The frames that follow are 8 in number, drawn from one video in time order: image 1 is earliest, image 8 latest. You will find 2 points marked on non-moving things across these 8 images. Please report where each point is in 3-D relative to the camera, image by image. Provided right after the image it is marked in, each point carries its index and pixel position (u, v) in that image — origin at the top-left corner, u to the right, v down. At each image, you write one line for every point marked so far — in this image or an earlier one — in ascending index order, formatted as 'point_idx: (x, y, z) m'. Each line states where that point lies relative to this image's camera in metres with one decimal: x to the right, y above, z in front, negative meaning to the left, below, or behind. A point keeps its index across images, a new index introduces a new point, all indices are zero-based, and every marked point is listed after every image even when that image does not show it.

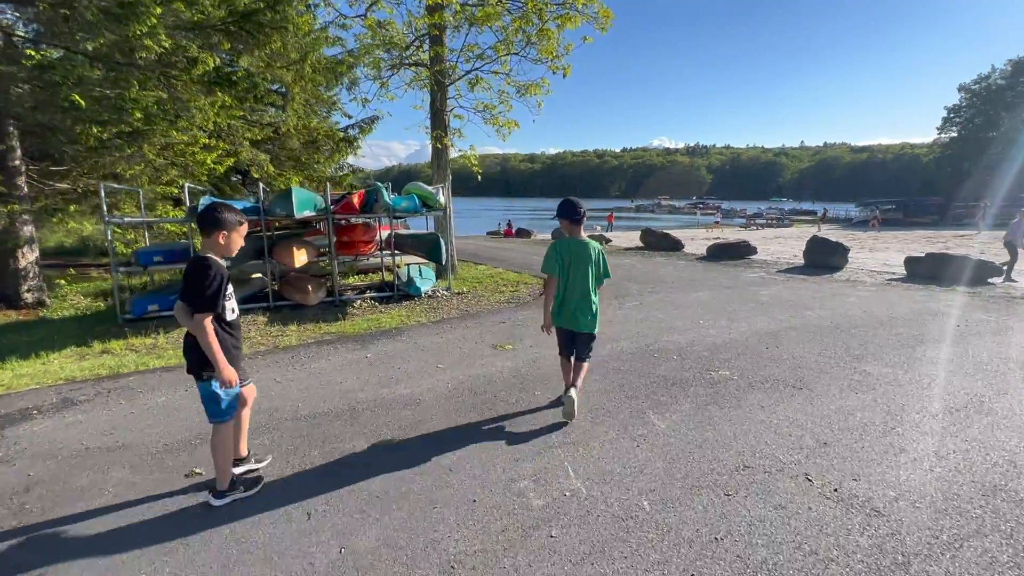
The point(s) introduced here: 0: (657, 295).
0: (+2.7, -0.2, +8.9) m
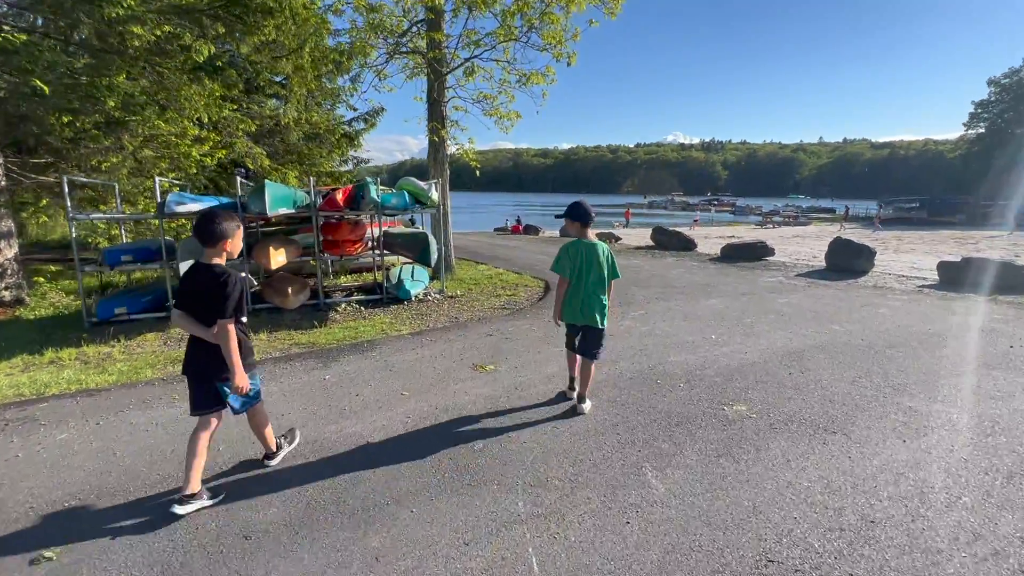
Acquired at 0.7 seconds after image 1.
0: (+2.6, -0.3, +8.2) m
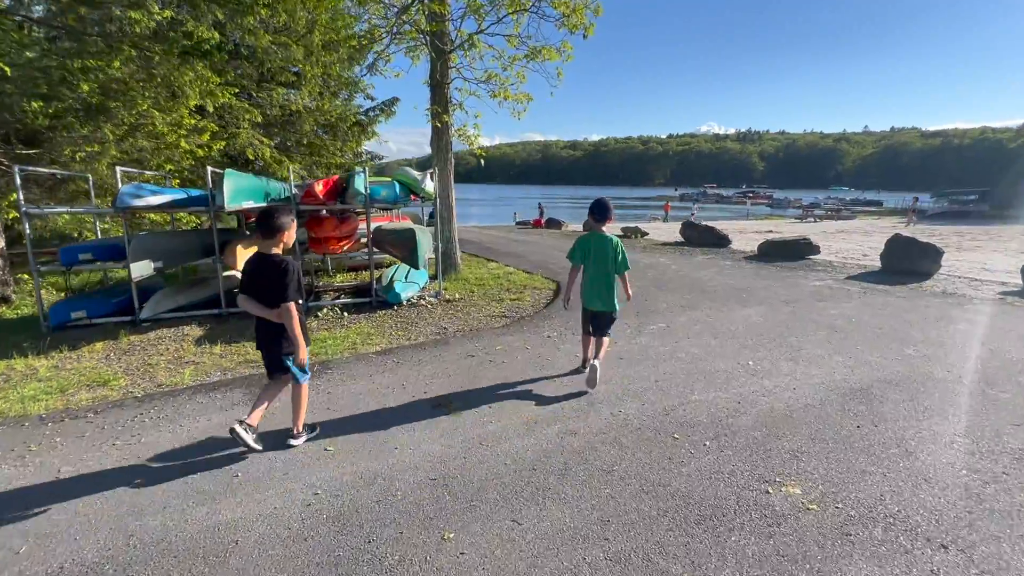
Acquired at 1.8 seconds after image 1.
0: (+2.6, -0.4, +6.9) m
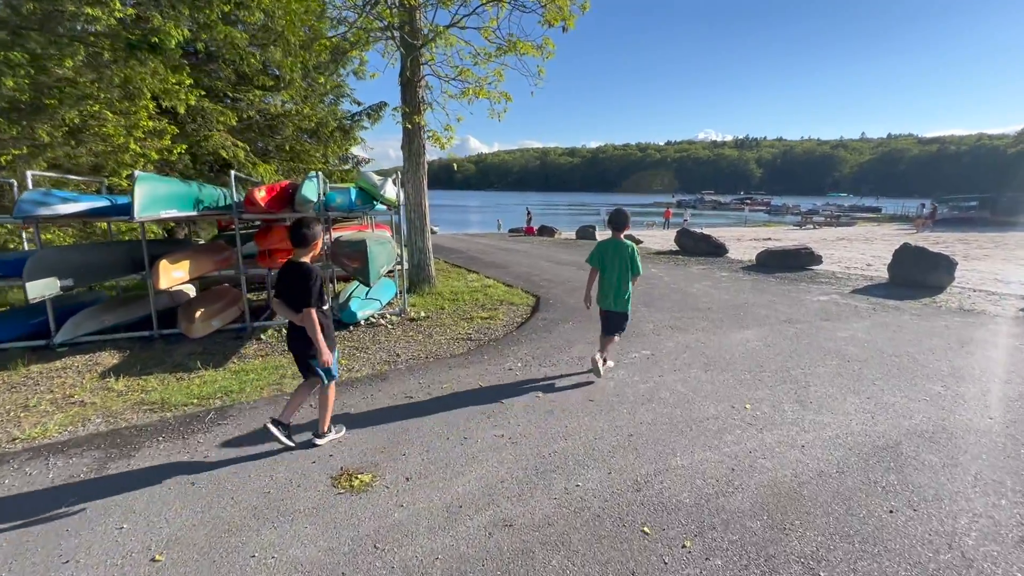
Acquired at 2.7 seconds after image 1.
0: (+2.2, -0.7, +6.1) m
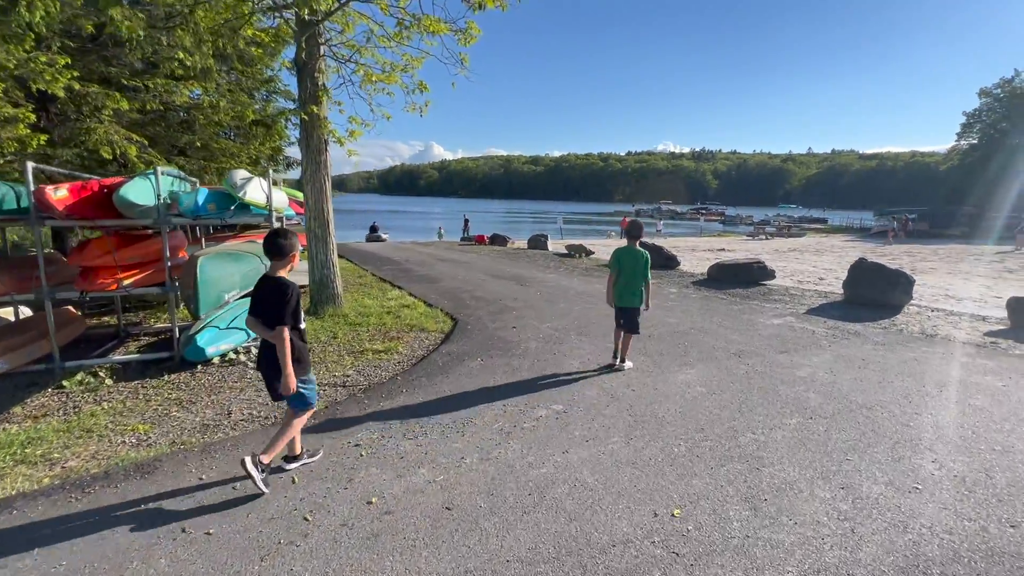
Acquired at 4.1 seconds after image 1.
0: (+1.0, -1.0, +4.9) m
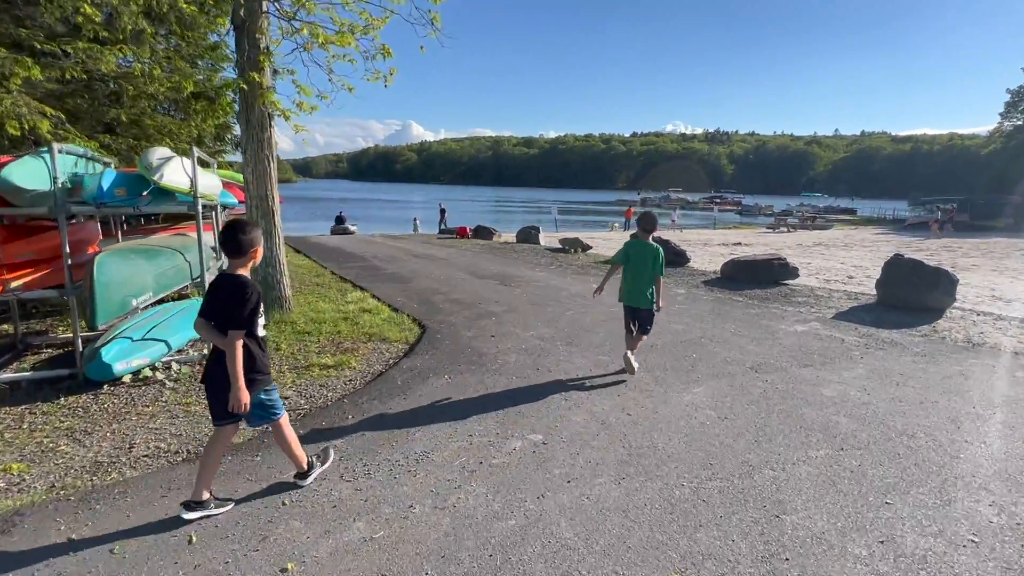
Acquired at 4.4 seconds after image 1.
0: (+0.7, -1.1, +4.1) m
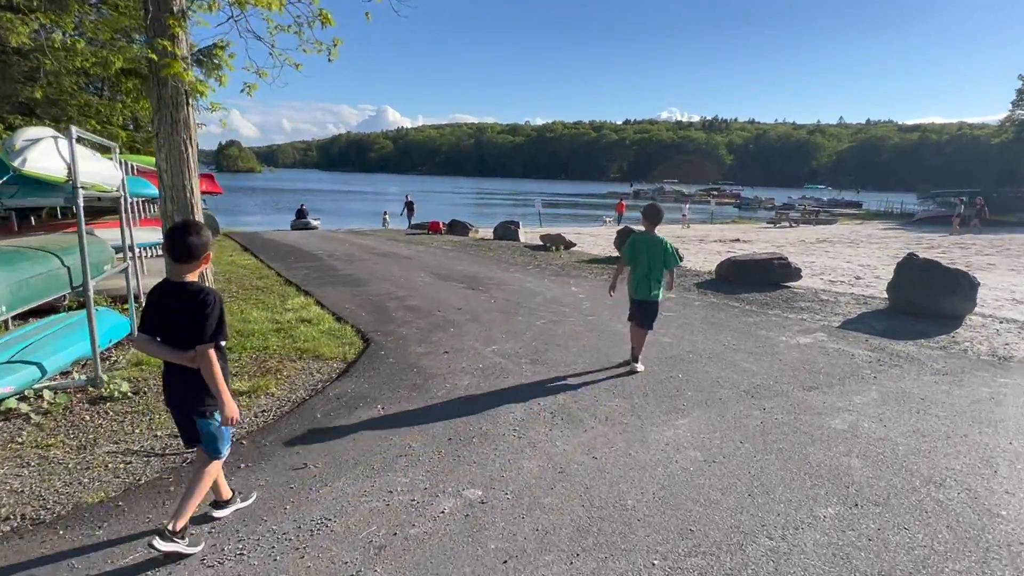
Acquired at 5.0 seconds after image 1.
0: (+0.3, -1.2, +3.3) m
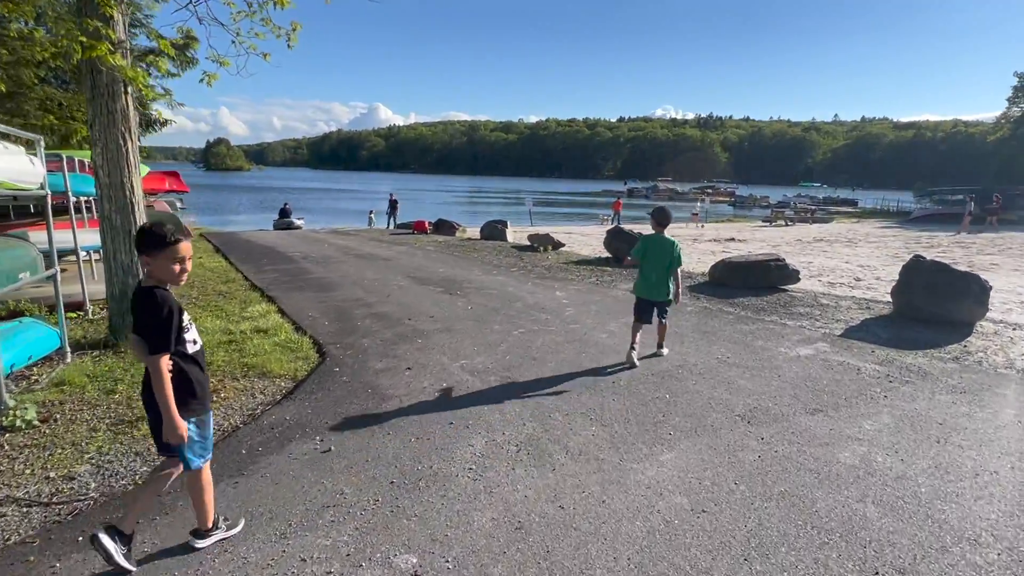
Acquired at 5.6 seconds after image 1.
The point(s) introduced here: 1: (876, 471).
0: (0.0, -1.3, +2.8) m
1: (+2.6, -1.2, +3.2) m
